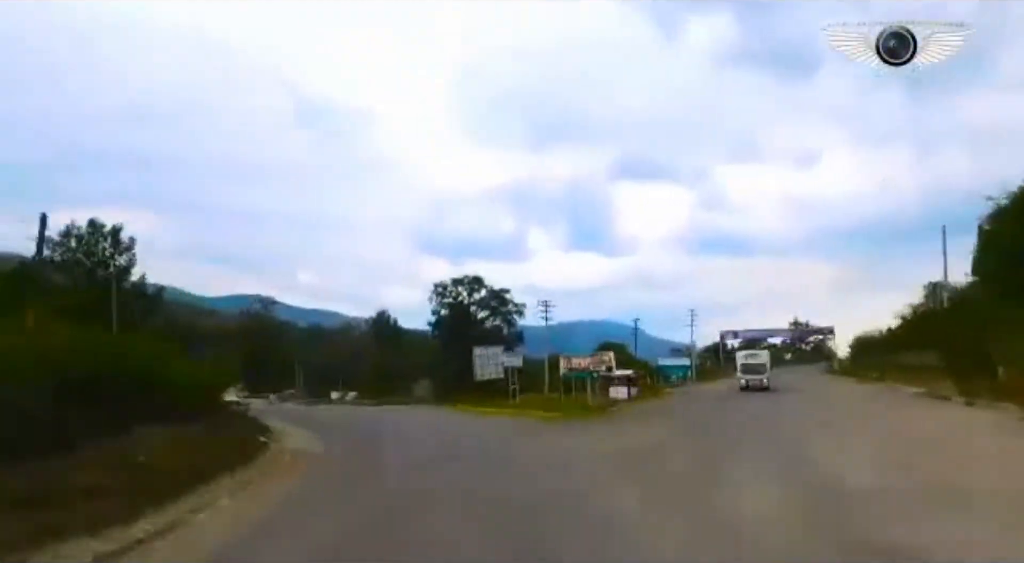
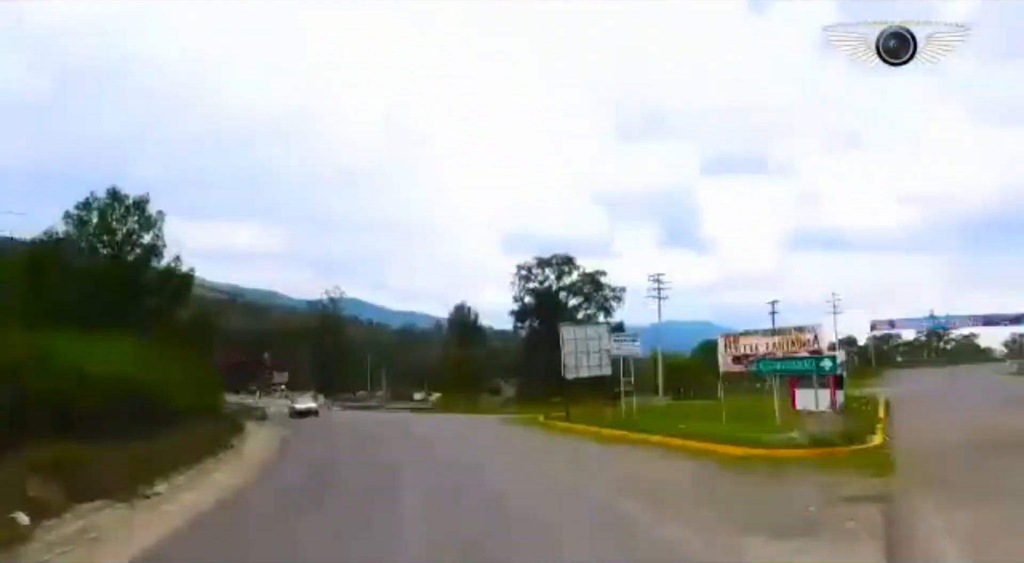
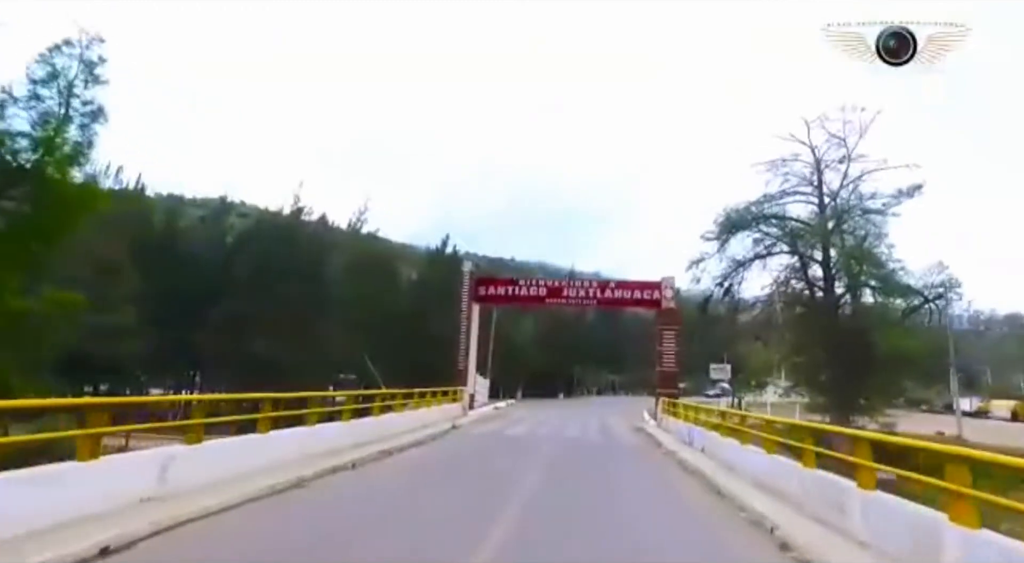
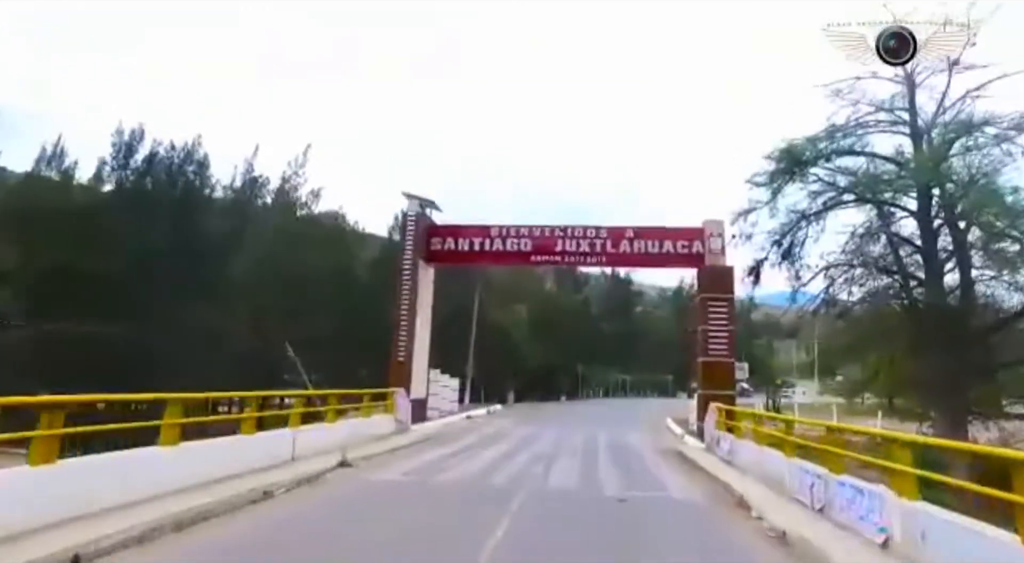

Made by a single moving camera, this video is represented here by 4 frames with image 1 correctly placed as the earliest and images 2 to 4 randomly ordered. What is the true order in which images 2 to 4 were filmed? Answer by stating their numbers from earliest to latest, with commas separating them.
2, 3, 4
